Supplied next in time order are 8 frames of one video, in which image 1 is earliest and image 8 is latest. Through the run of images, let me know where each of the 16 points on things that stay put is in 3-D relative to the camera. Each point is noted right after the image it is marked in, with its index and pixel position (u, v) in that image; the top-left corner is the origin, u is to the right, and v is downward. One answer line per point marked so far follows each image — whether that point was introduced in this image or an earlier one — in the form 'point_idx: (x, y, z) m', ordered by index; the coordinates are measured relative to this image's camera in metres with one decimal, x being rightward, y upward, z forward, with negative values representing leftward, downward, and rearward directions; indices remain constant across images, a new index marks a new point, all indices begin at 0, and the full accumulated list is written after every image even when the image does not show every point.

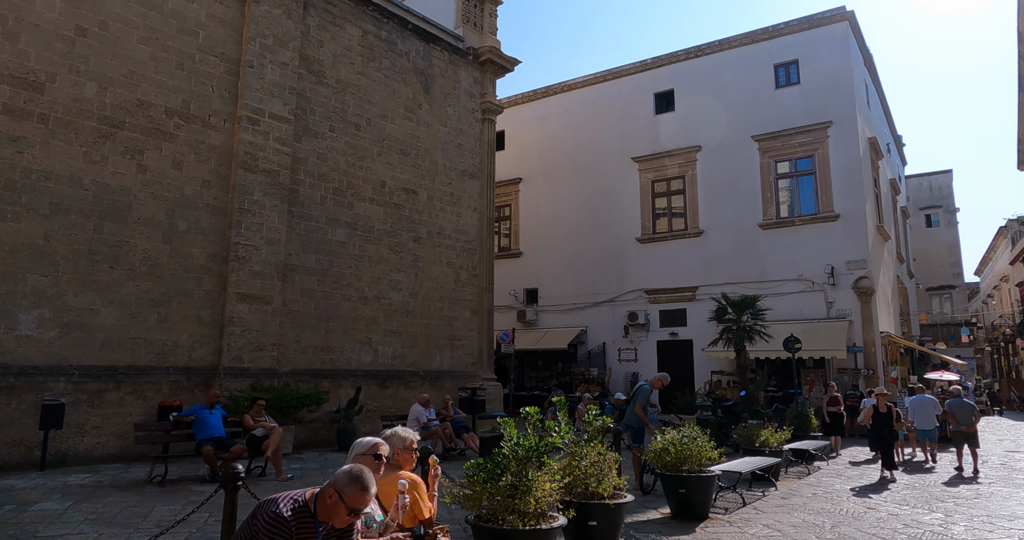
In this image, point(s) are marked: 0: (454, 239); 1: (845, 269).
0: (-1.3, +0.7, +14.9) m
1: (+9.4, 0.0, +18.4) m
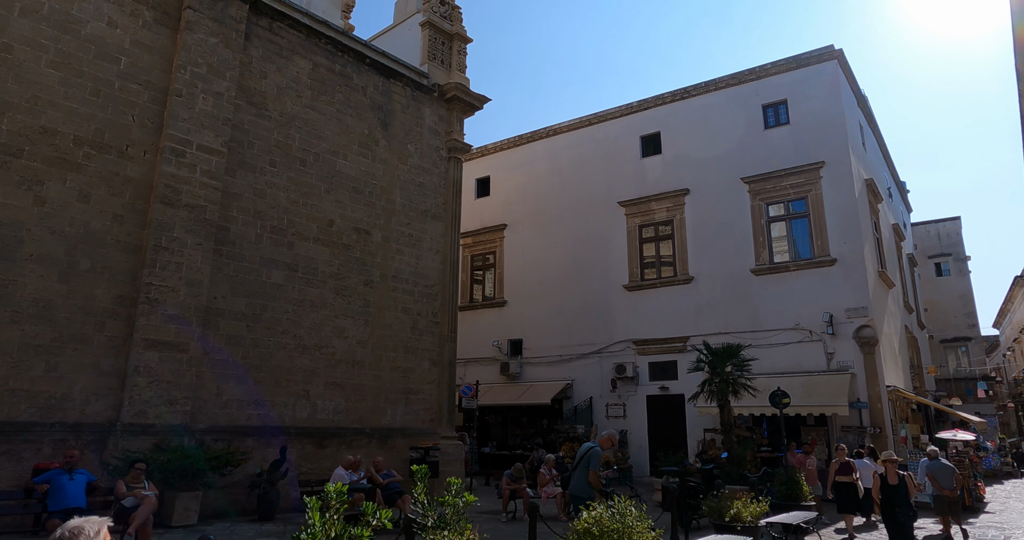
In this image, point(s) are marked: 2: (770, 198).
0: (-2.1, -0.3, +13.8) m
1: (+8.7, -1.2, +17.0) m
2: (+7.5, +2.1, +18.9) m
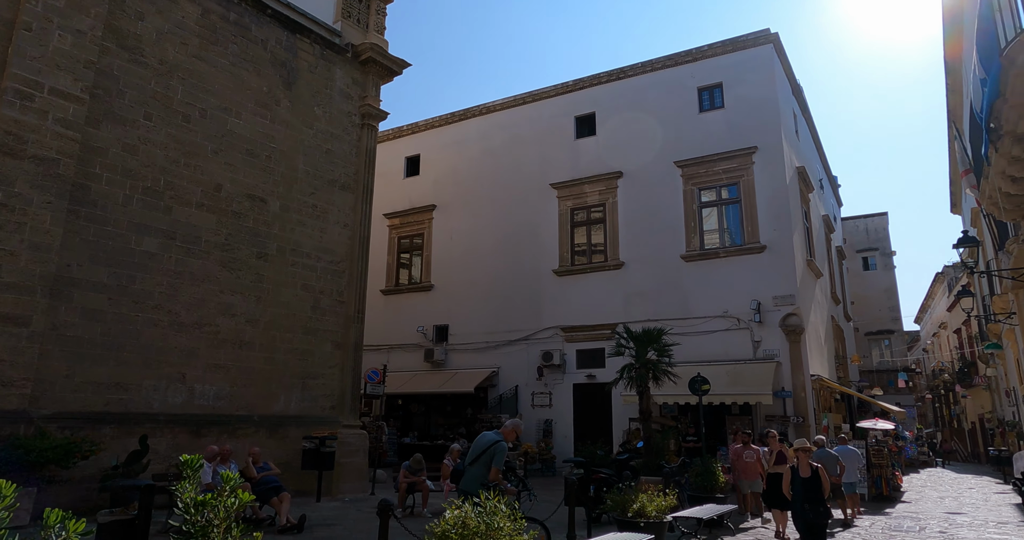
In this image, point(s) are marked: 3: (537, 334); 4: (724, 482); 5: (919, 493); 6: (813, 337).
0: (-3.8, +0.2, +12.6) m
1: (+6.7, -0.9, +16.7) m
2: (+5.4, +2.5, +18.5) m
3: (+0.8, -2.0, +20.0) m
4: (+3.2, -3.2, +9.8) m
5: (+9.3, -5.1, +14.9) m
6: (+8.2, -1.8, +17.8) m
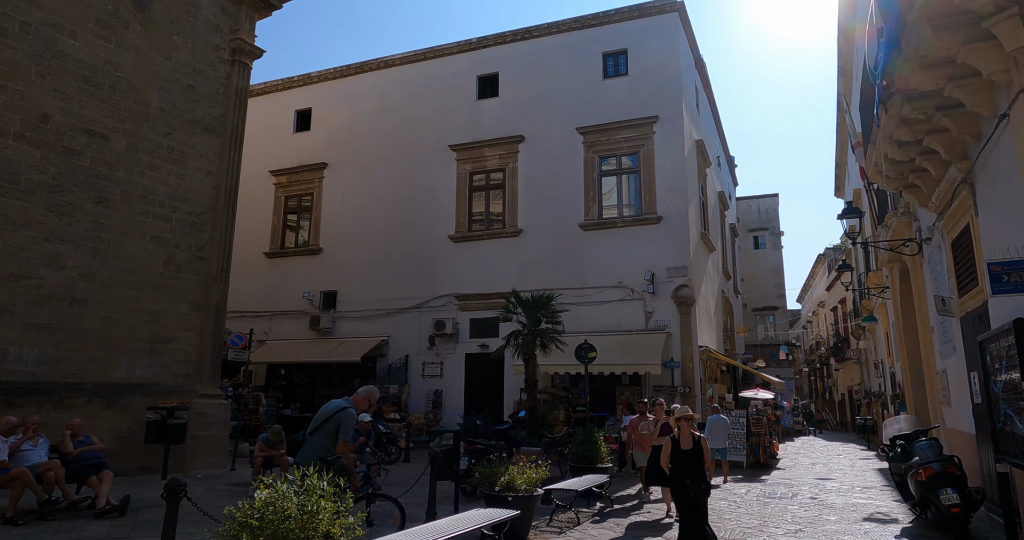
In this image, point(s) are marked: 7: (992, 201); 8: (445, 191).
0: (-5.9, +1.1, +11.1) m
1: (+3.9, -0.2, +16.7) m
2: (+2.5, +3.3, +18.2) m
3: (-2.4, -0.9, +19.1) m
4: (+1.4, -2.6, +9.4) m
5: (+6.6, -4.5, +15.5) m
6: (+5.3, -1.1, +18.0) m
7: (+4.3, +0.6, +5.9) m
8: (-2.0, +2.4, +19.7) m
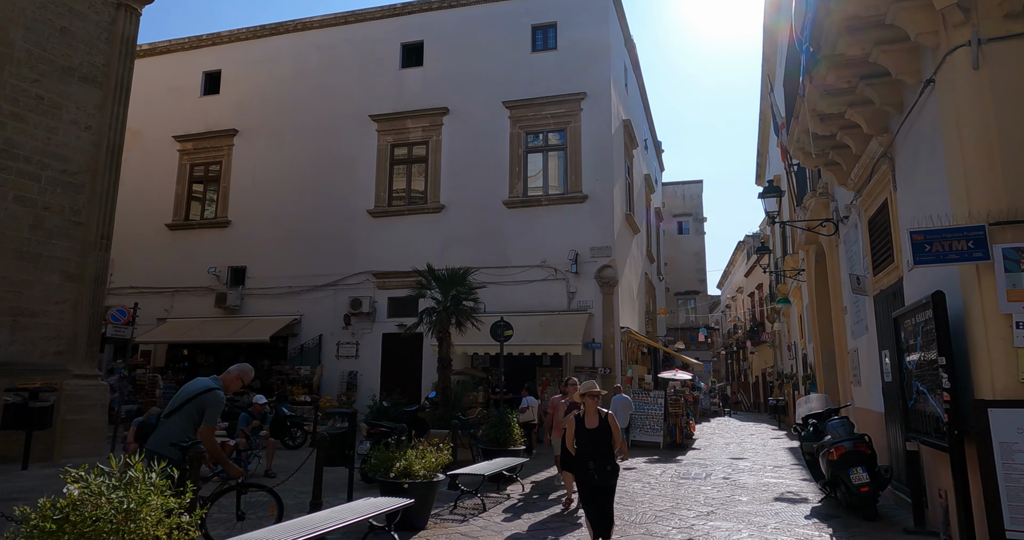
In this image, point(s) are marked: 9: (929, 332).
0: (-7.2, +1.6, +9.8) m
1: (+1.9, +0.3, +16.5) m
2: (+0.5, +3.9, +17.7) m
3: (-4.6, -0.3, +18.2) m
4: (+0.1, -2.3, +9.0) m
5: (+4.7, -4.1, +15.6) m
6: (+3.1, -0.5, +17.9) m
7: (+3.5, +0.8, +5.7) m
8: (-4.3, +3.1, +18.8) m
9: (+3.1, -0.5, +4.8) m
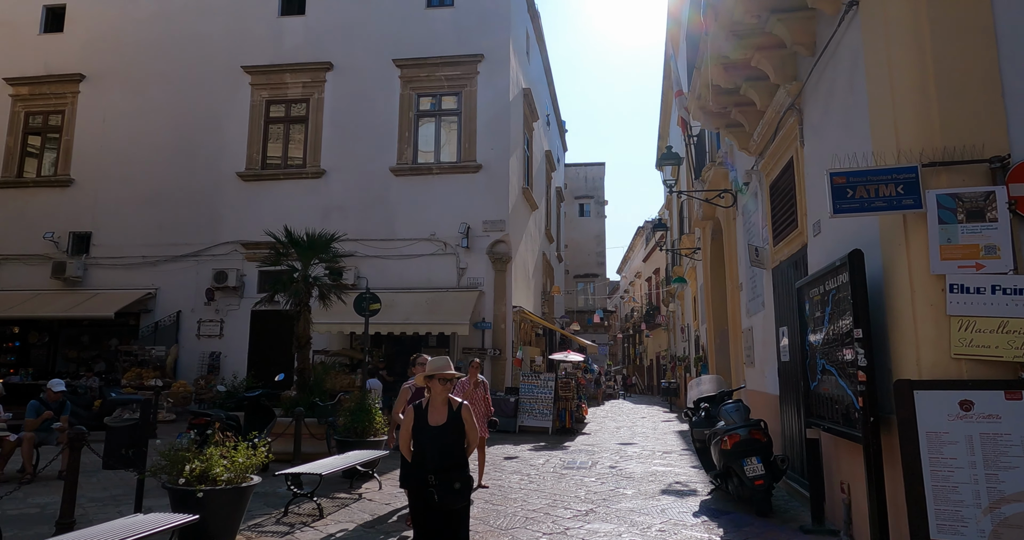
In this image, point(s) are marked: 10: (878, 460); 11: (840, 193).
0: (-8.8, +2.2, +7.5) m
1: (-0.7, +0.9, +15.4) m
2: (-2.2, +4.5, +16.3) m
3: (-7.5, +0.5, +16.2) m
4: (-1.5, -1.8, +7.8) m
5: (+2.0, -3.5, +15.0) m
6: (+0.2, +0.1, +17.0) m
7: (+2.4, +1.1, +5.0) m
8: (-7.1, +3.9, +16.7) m
9: (+2.0, -0.2, +4.0) m
10: (+2.0, -1.1, +3.6) m
11: (+1.8, +0.4, +3.6) m
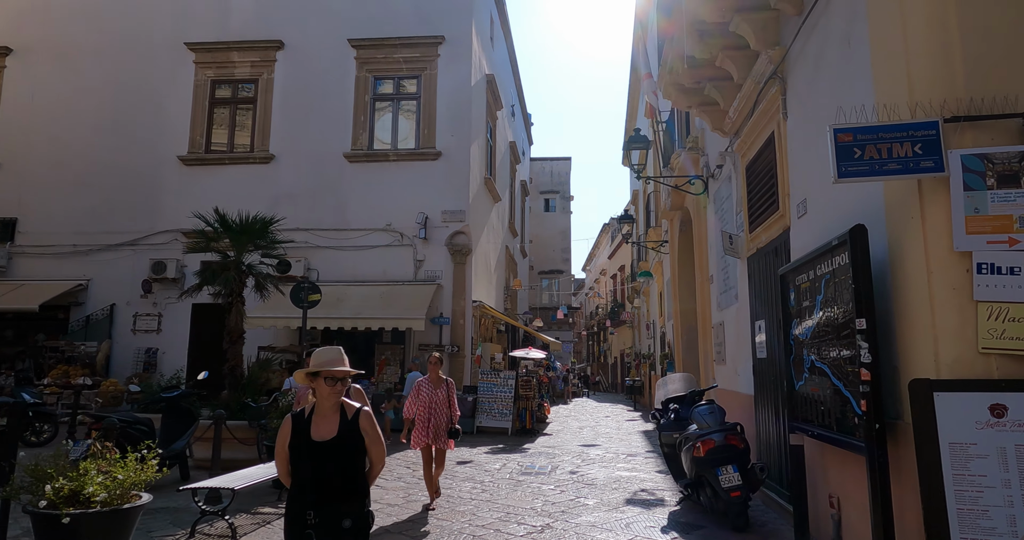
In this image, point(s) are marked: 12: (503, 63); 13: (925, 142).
0: (-9.2, +2.4, +6.4) m
1: (-1.6, +1.1, +14.7) m
2: (-3.2, +4.7, +15.5) m
3: (-8.4, +0.7, +15.1) m
4: (-2.0, -1.7, +7.0) m
5: (+1.1, -3.4, +14.4) m
6: (-0.8, +0.2, +16.3) m
7: (+2.0, +1.2, +4.4) m
8: (-8.0, +4.1, +15.6) m
9: (+1.7, -0.1, +3.5) m
10: (+1.7, -1.0, +3.0) m
11: (+1.5, +0.5, +3.0) m
12: (-0.3, +6.3, +20.0) m
13: (+1.8, +0.6, +2.8) m
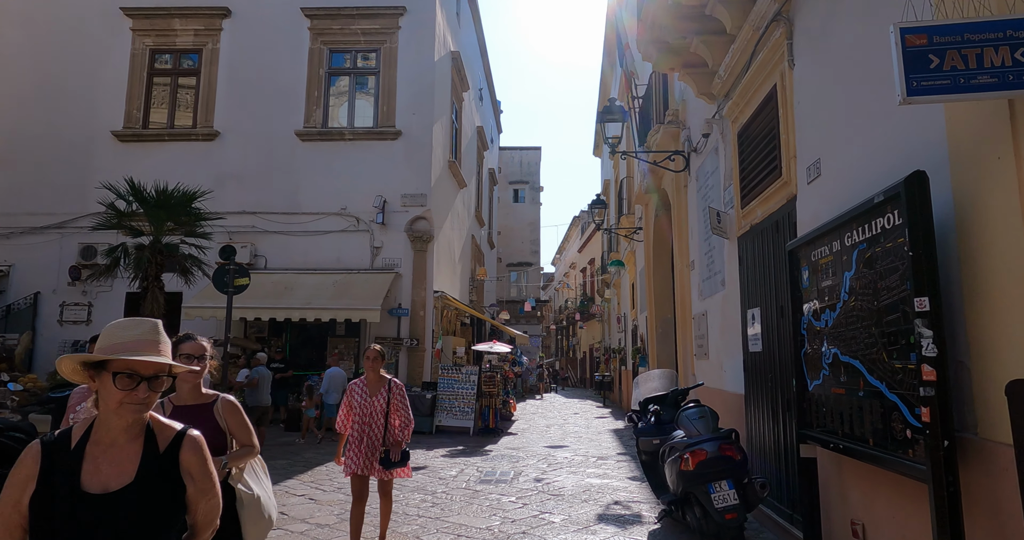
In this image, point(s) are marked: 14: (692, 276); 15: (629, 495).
0: (-9.6, +2.6, +5.0) m
1: (-2.4, +1.4, +13.7) m
2: (-3.9, +5.0, +14.4) m
3: (-9.1, +1.0, +13.8) m
4: (-2.5, -1.5, +6.0) m
5: (+0.3, -3.2, +13.6) m
6: (-1.6, +0.5, +15.4) m
7: (+1.8, +1.4, +3.6) m
8: (-8.8, +4.4, +14.3) m
9: (+1.5, +0.1, +2.6) m
10: (+1.5, -0.8, +2.2) m
11: (+1.3, +0.7, +2.2) m
12: (-1.2, +6.6, +19.0) m
13: (+1.6, +0.7, +2.0) m
14: (+2.1, -0.1, +7.5) m
15: (+1.1, -2.1, +6.2) m
